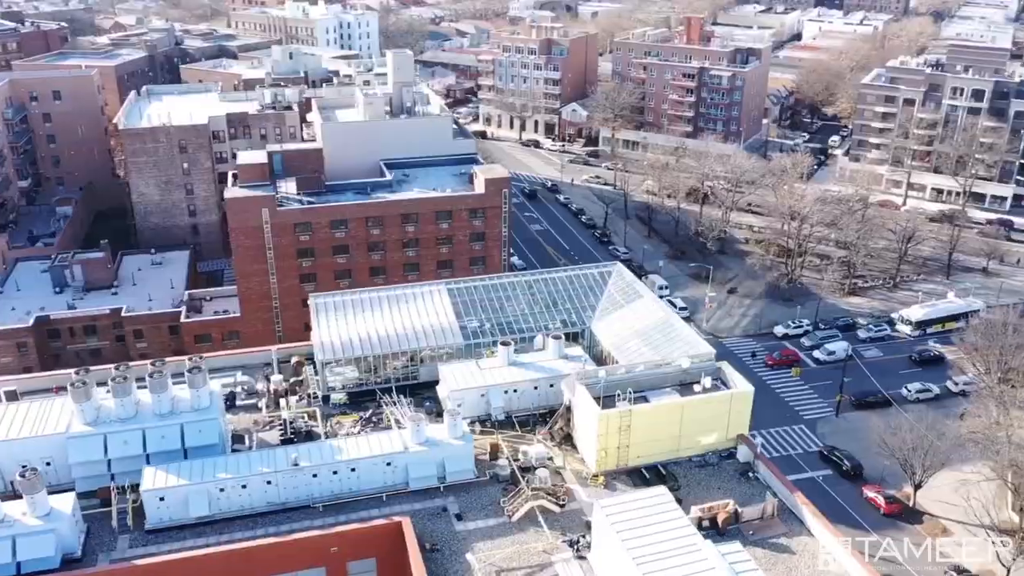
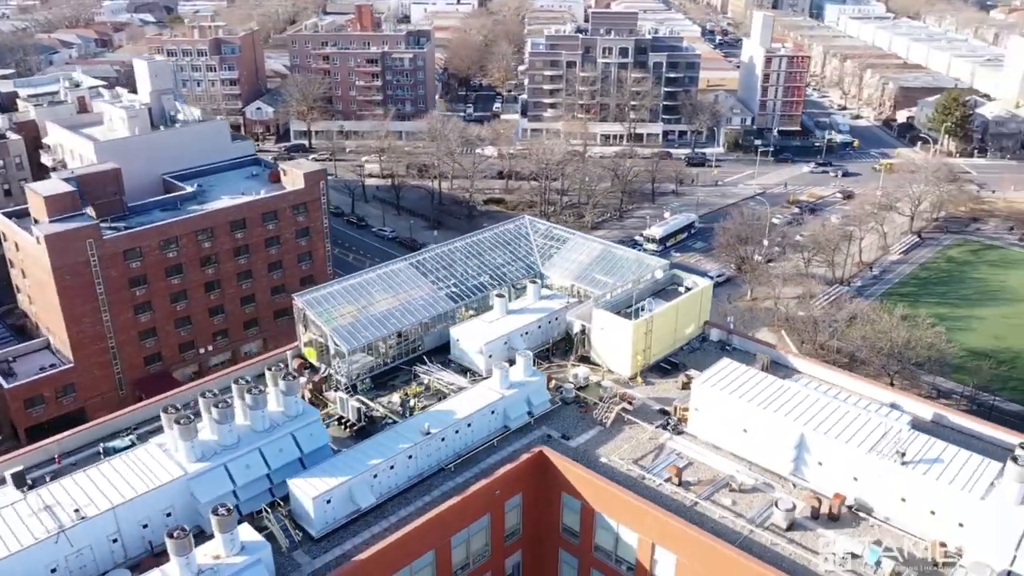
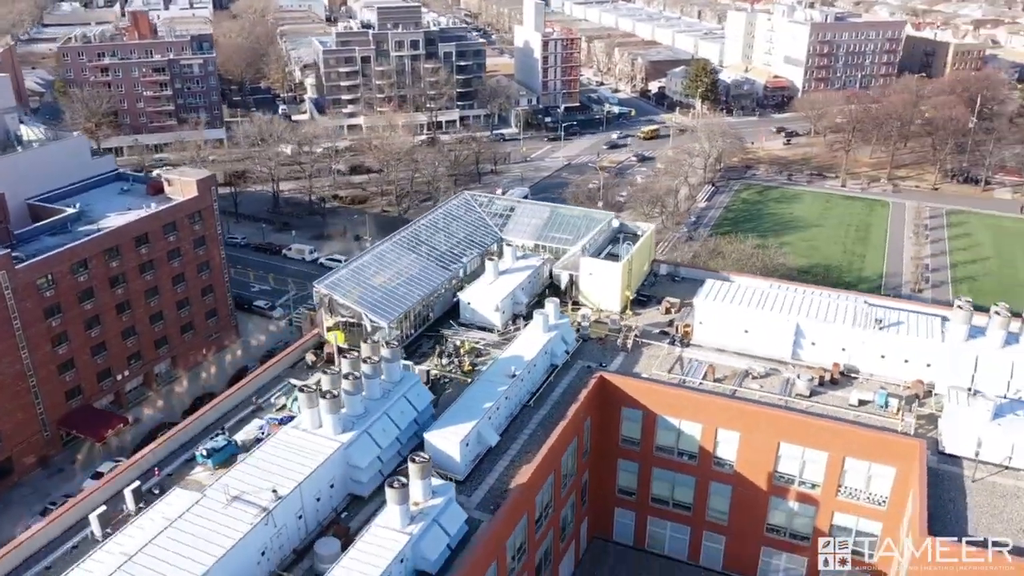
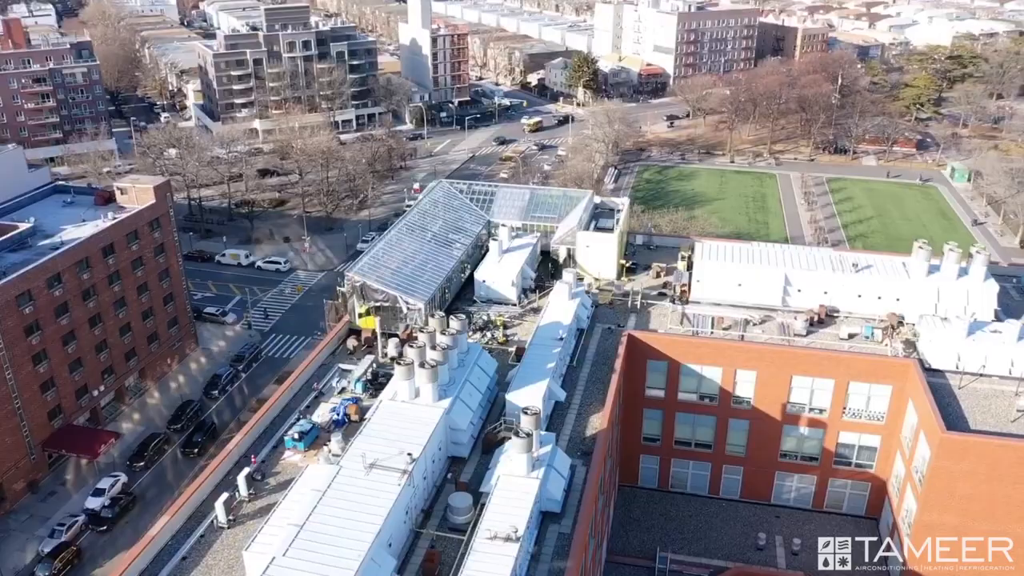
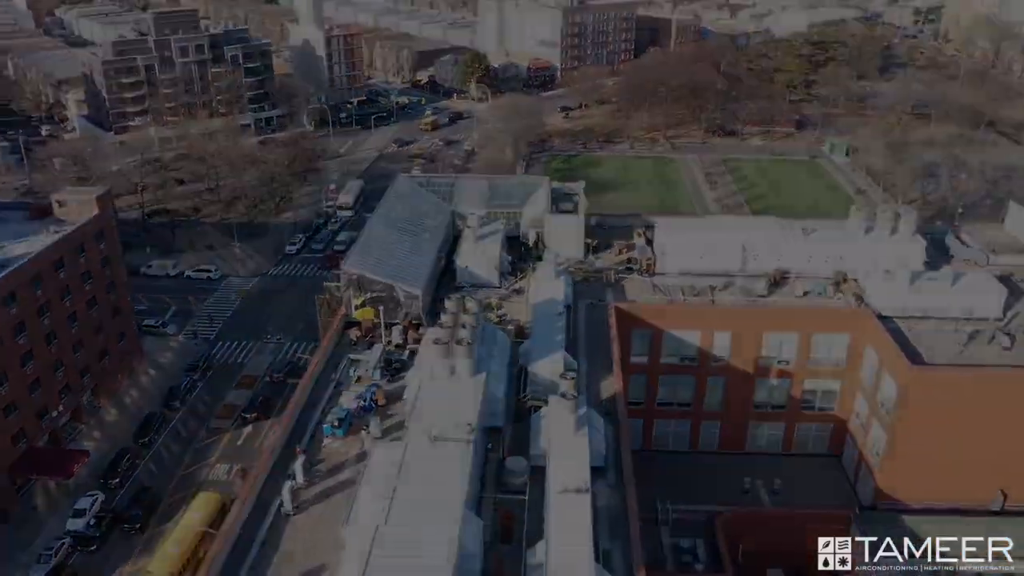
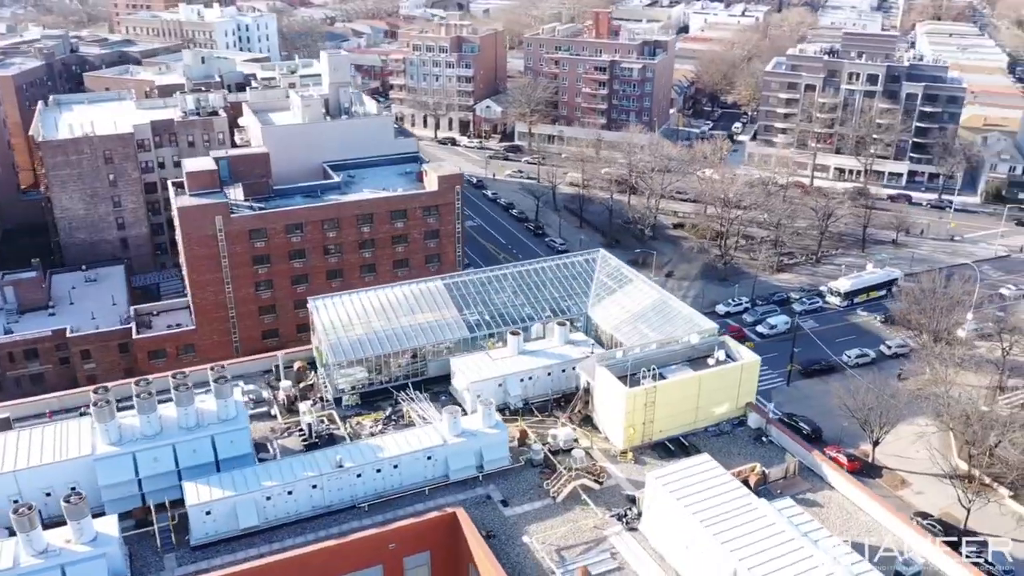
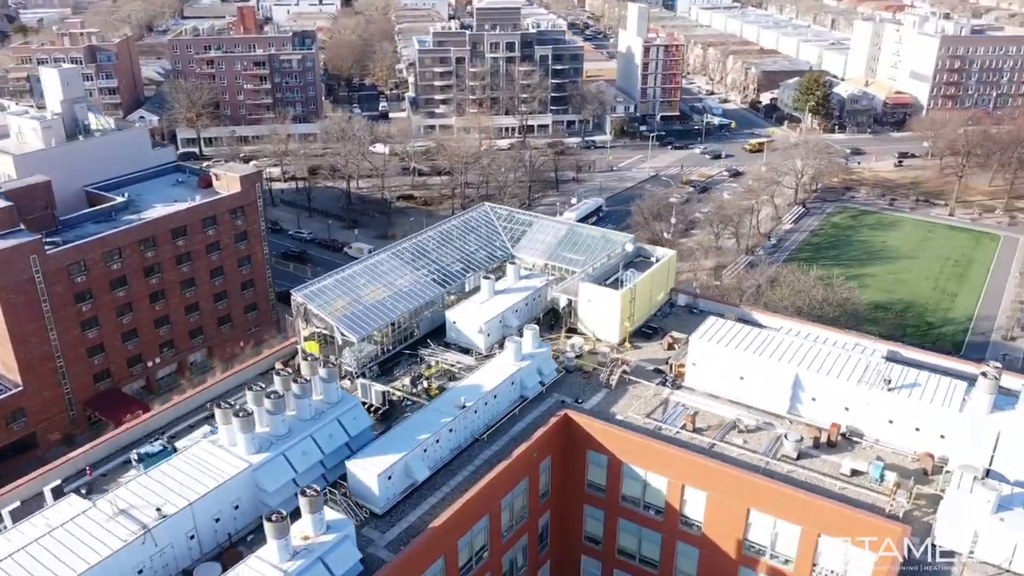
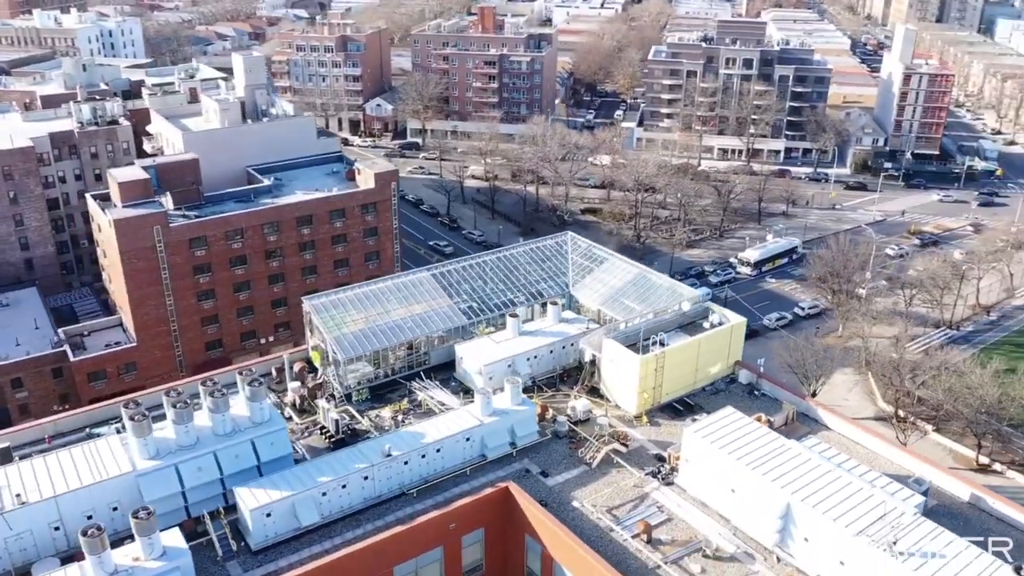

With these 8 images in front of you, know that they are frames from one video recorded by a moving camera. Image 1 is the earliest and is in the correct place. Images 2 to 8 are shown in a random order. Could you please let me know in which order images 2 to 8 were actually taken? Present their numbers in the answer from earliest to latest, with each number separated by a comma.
6, 8, 2, 7, 3, 4, 5
